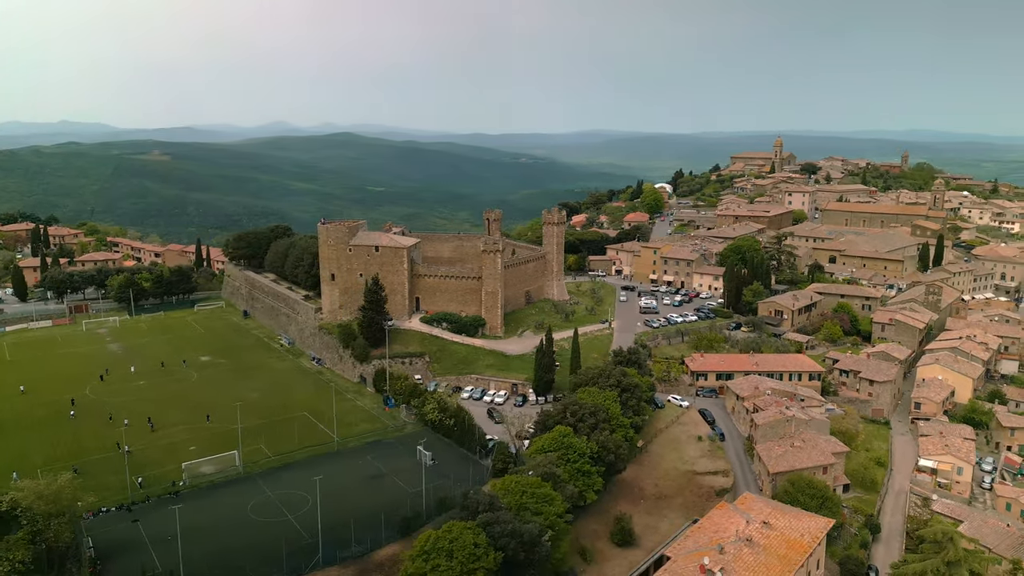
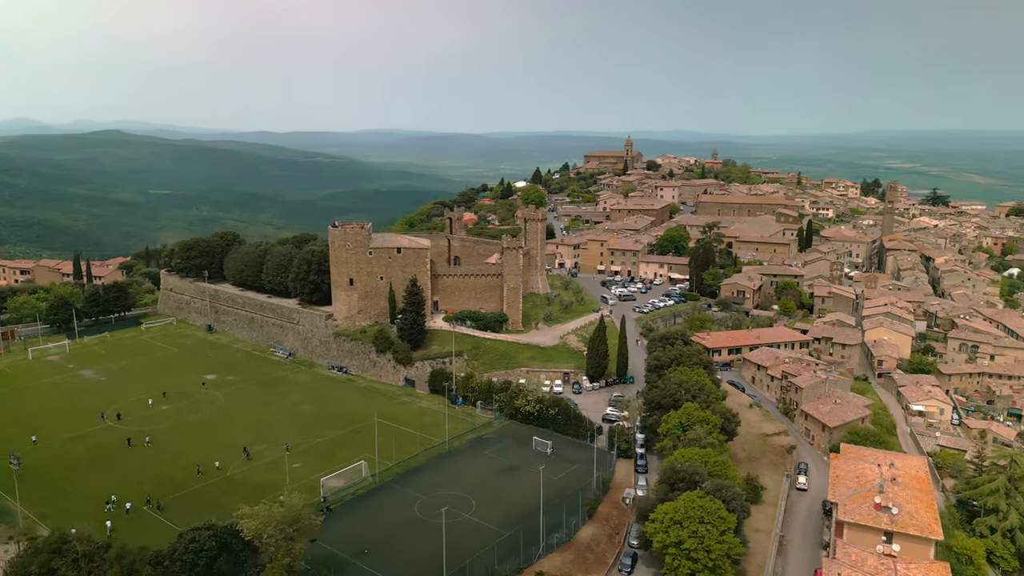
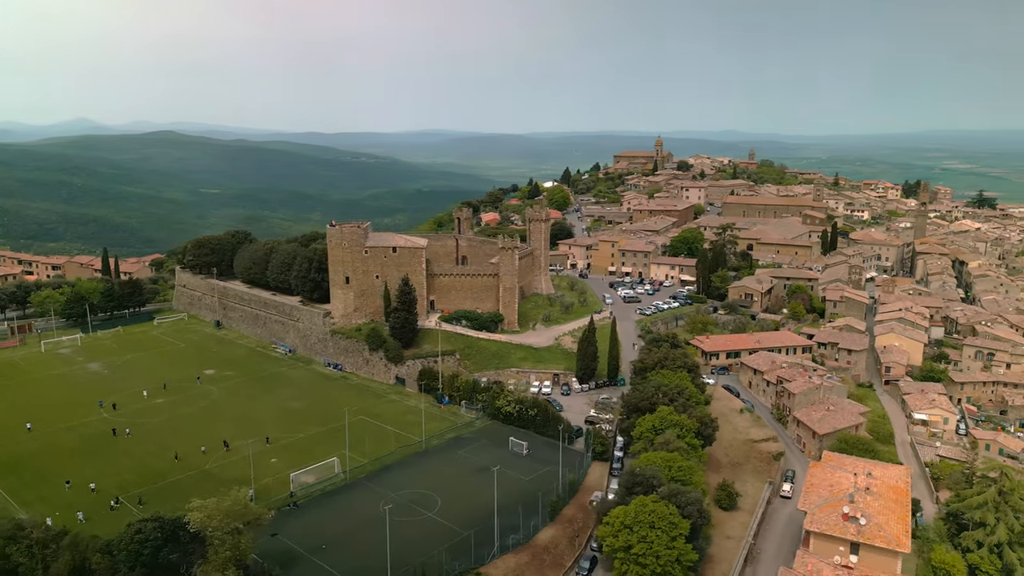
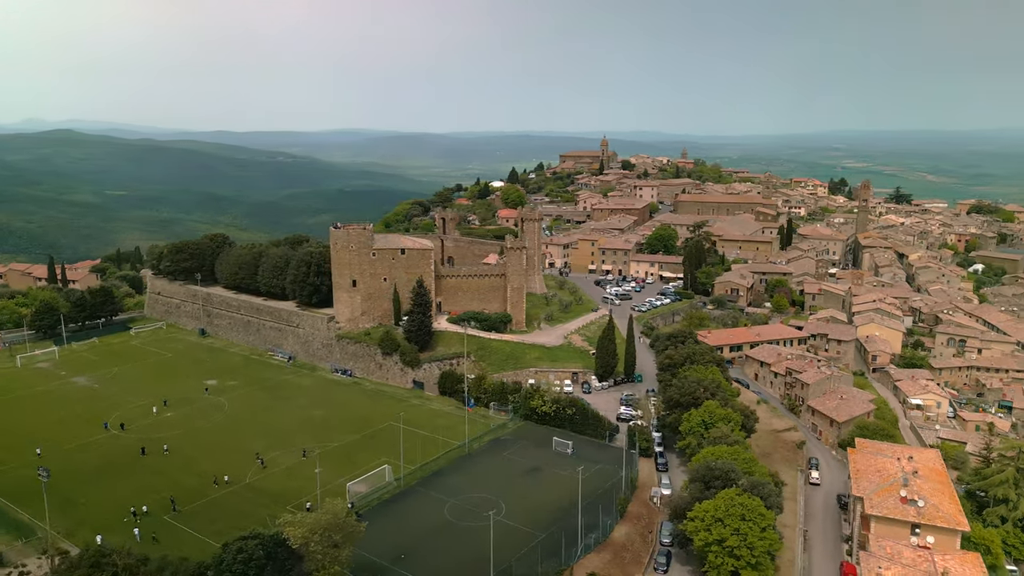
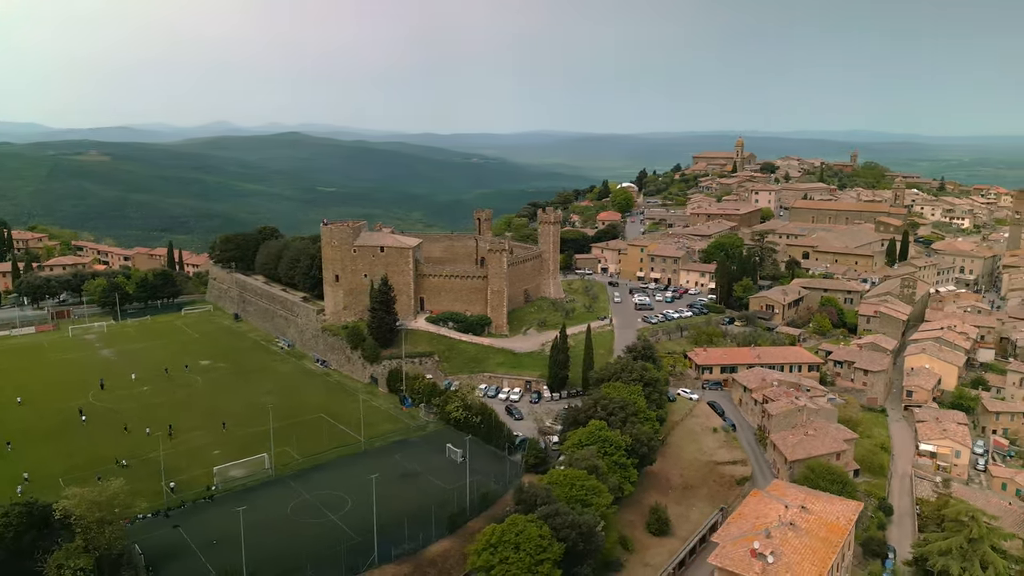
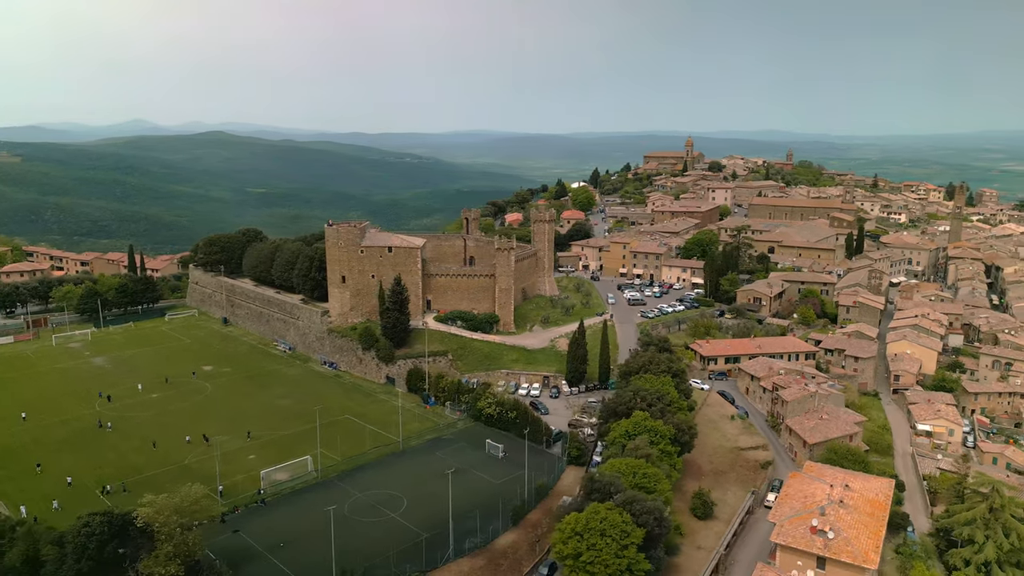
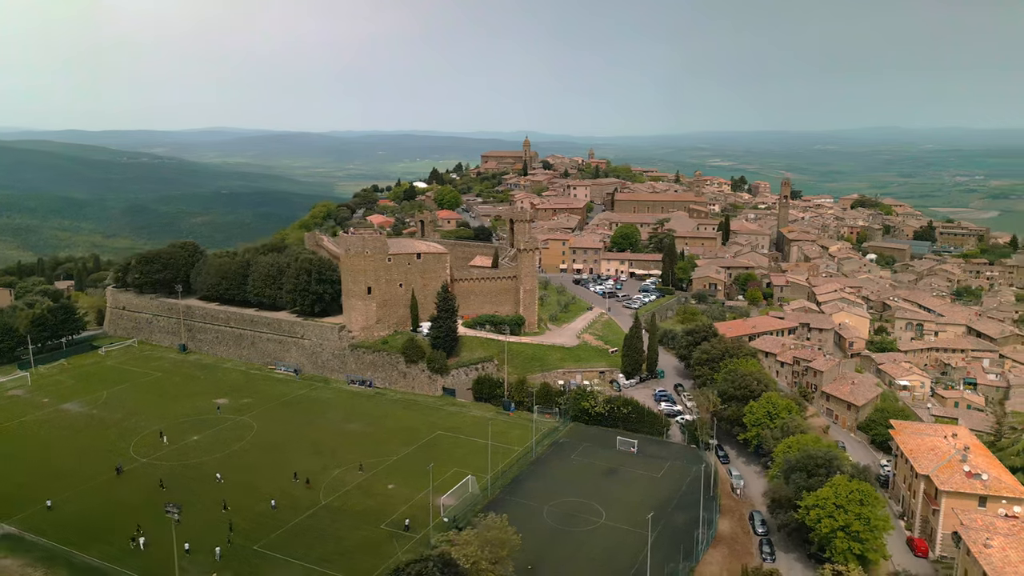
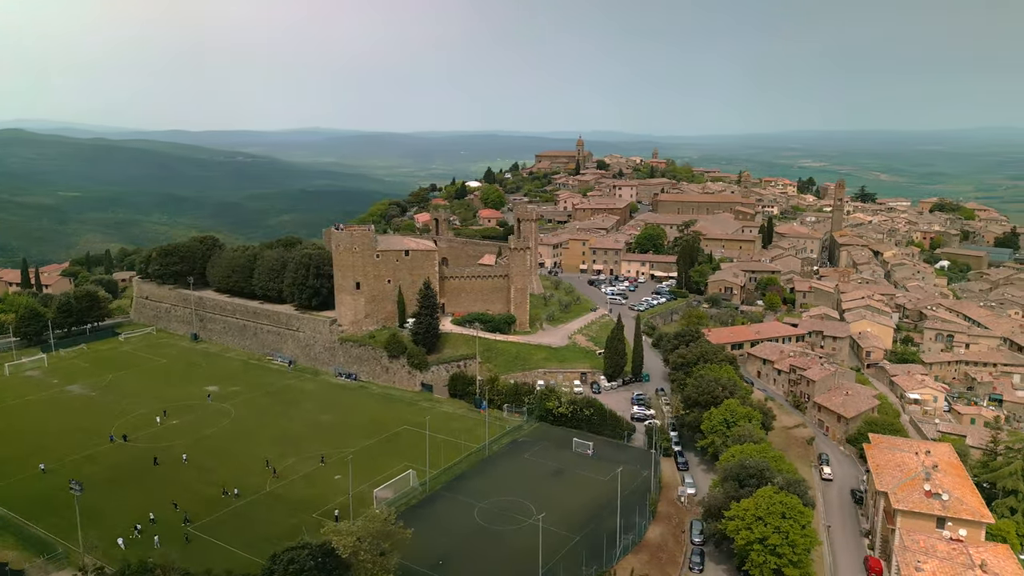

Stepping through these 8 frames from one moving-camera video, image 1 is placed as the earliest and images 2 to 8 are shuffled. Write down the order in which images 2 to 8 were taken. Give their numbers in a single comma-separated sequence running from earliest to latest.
5, 6, 3, 2, 4, 8, 7
